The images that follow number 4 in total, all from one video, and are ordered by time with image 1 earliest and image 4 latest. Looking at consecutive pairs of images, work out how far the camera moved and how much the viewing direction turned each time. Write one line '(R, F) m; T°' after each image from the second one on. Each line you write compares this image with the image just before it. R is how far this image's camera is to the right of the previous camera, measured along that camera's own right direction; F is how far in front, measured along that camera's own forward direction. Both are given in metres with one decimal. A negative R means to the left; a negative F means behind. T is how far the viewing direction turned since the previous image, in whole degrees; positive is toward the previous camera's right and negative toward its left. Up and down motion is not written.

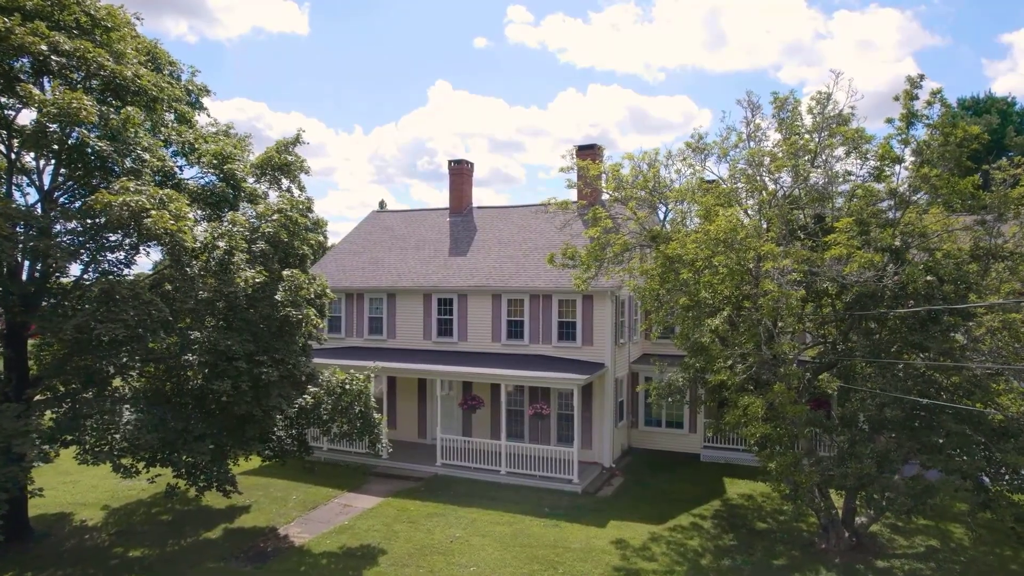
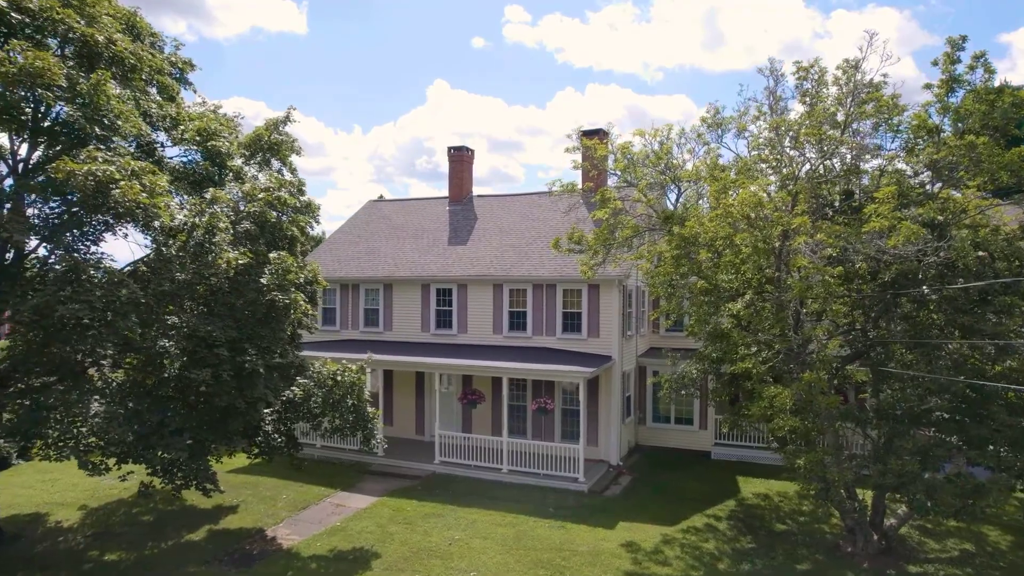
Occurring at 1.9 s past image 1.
(0.0, +0.8) m; 0°
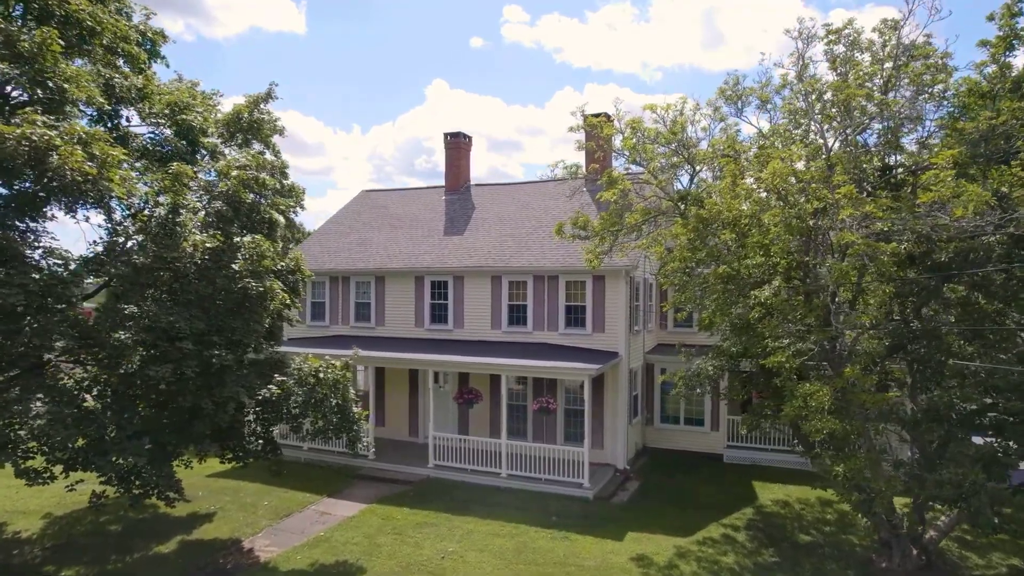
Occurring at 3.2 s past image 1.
(0.0, +1.1) m; 0°
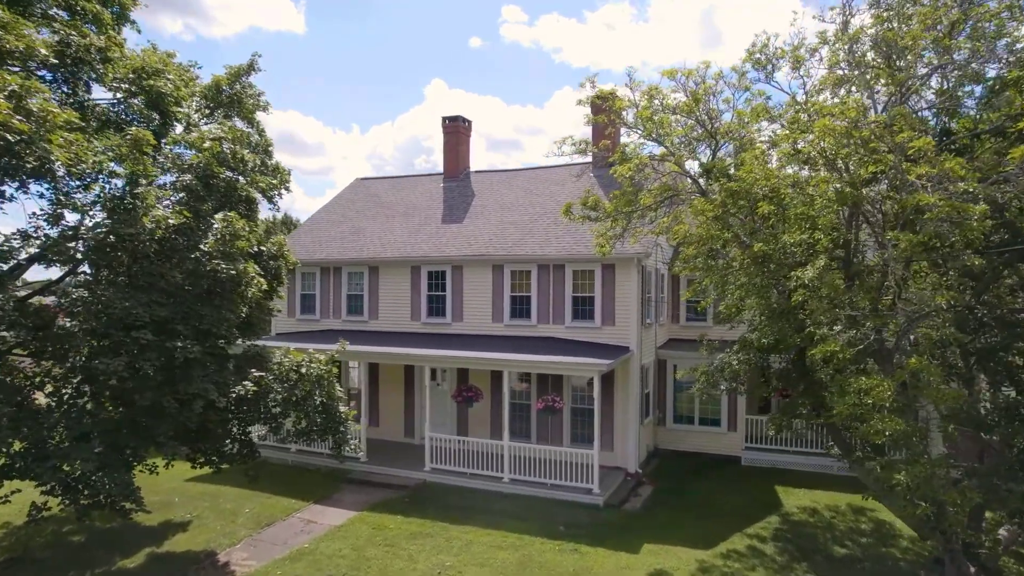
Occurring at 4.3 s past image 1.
(0.0, +1.1) m; 0°
